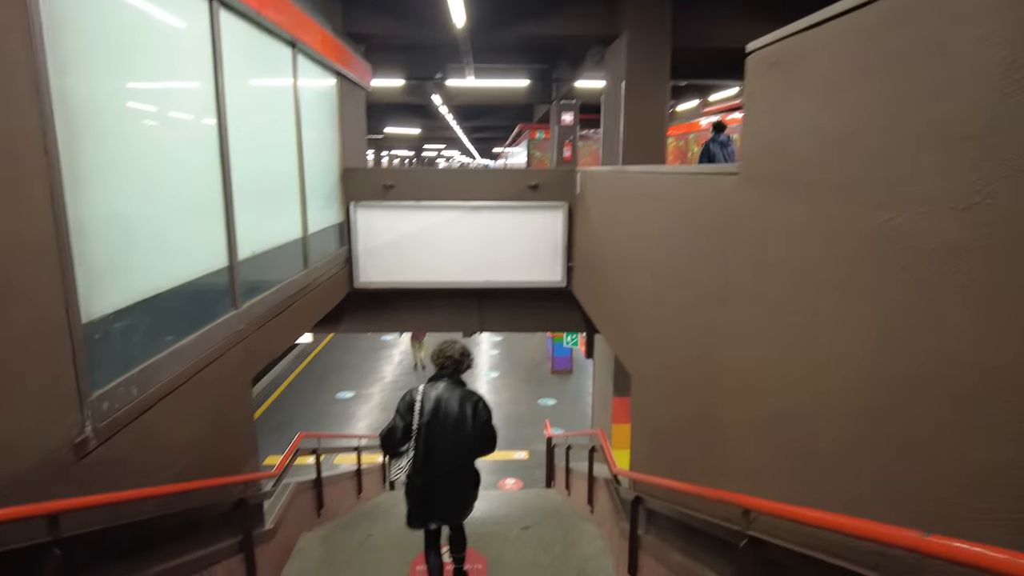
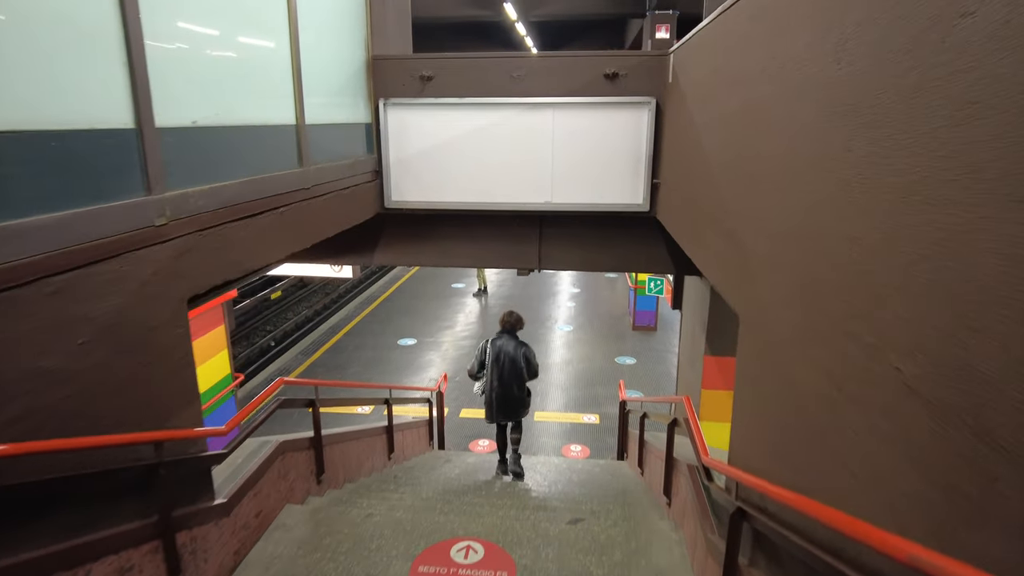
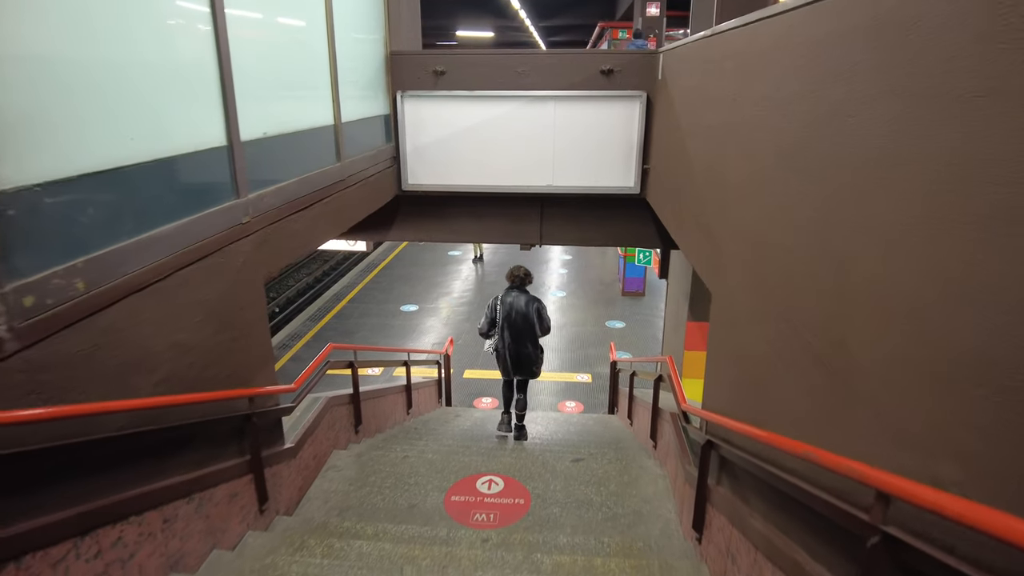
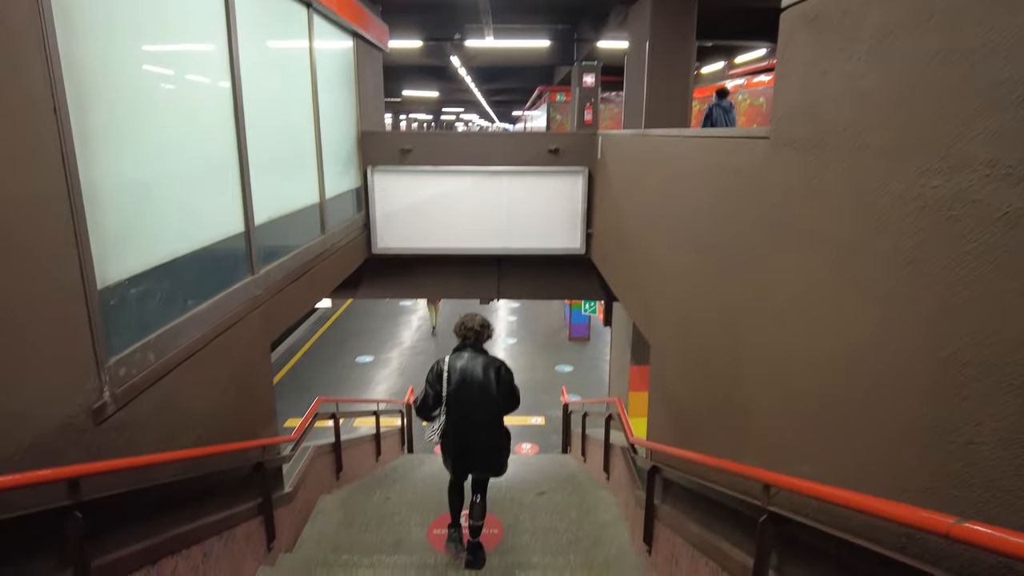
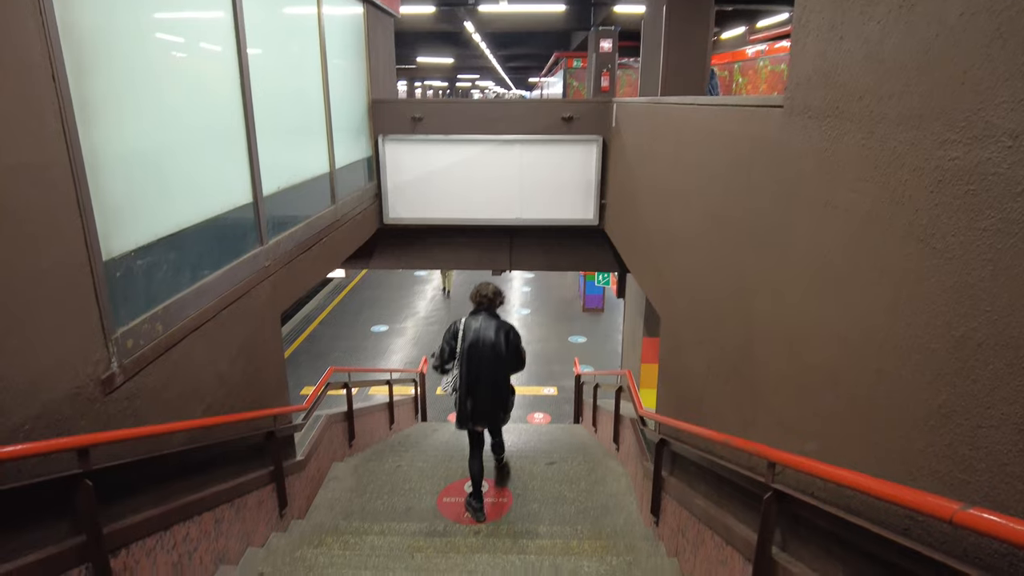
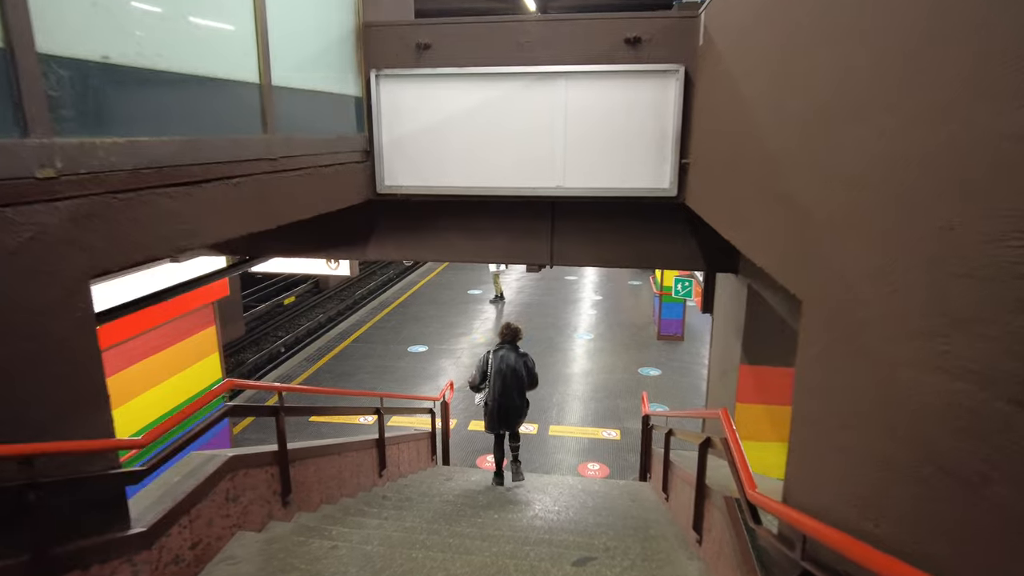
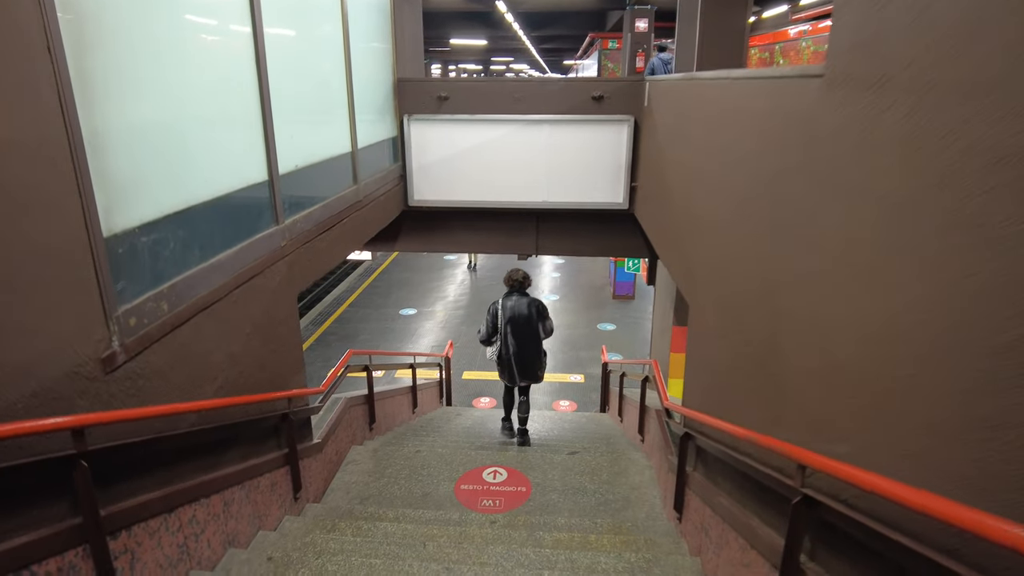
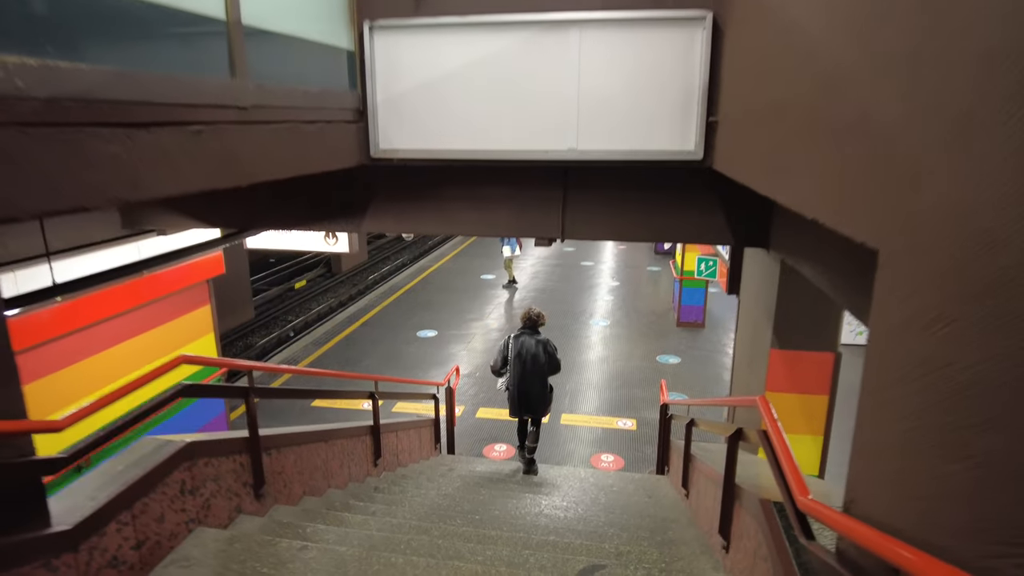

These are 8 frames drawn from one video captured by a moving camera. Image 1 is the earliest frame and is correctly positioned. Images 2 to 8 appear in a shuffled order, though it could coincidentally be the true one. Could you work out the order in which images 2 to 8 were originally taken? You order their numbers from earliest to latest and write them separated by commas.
4, 5, 7, 3, 2, 6, 8
